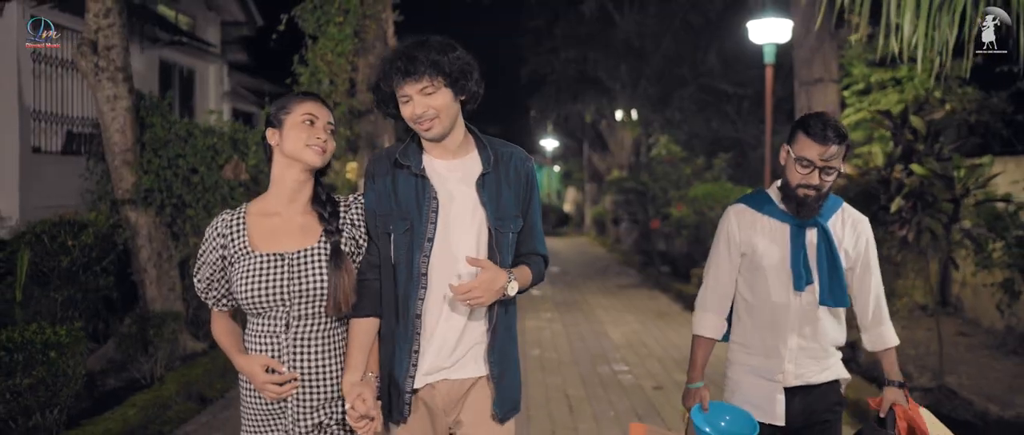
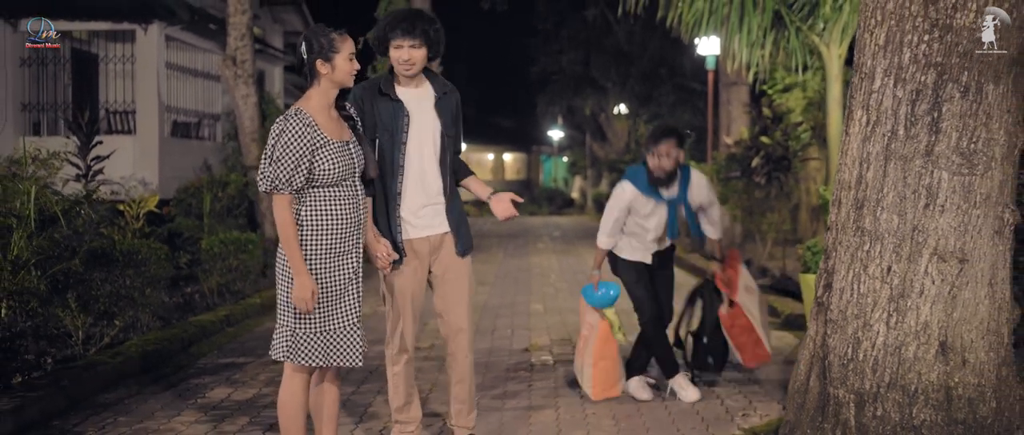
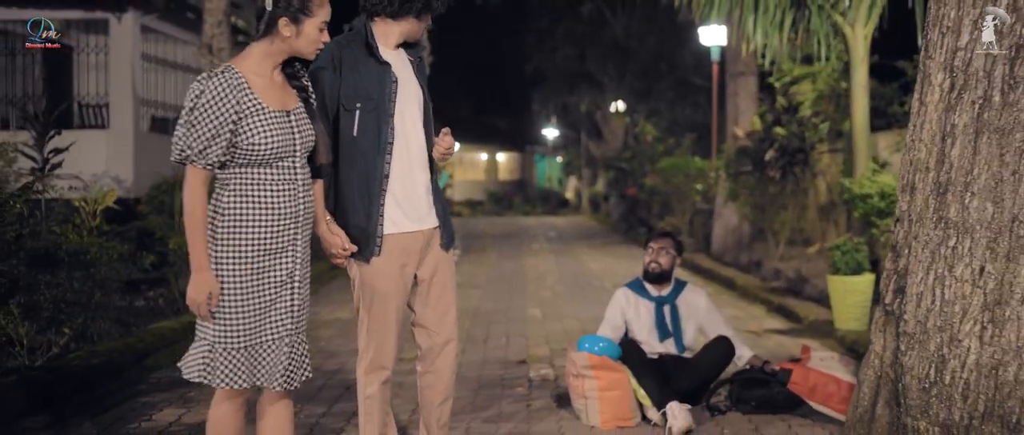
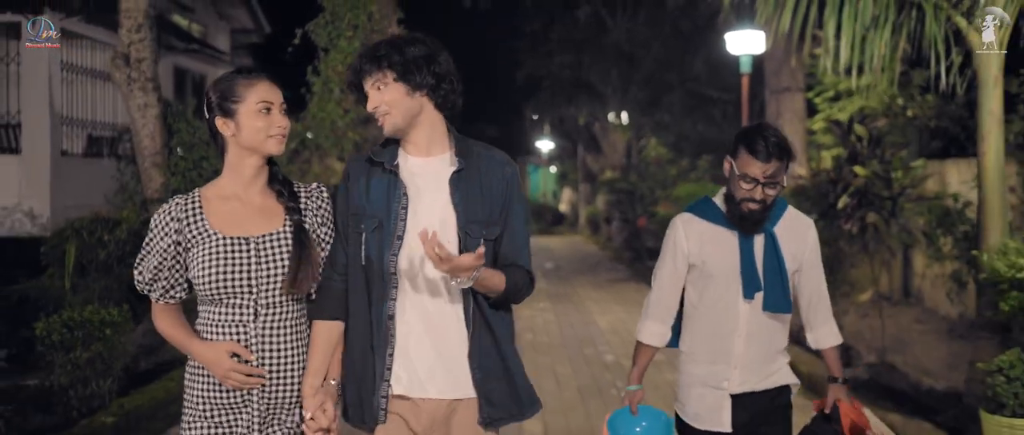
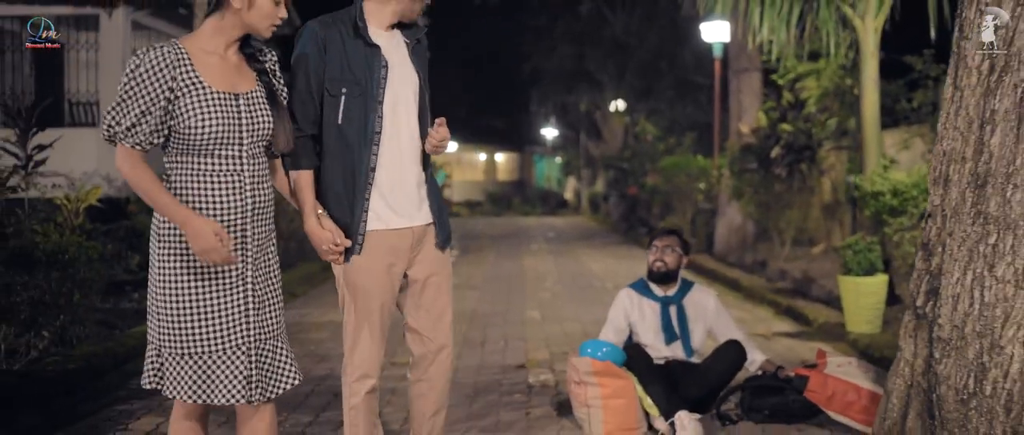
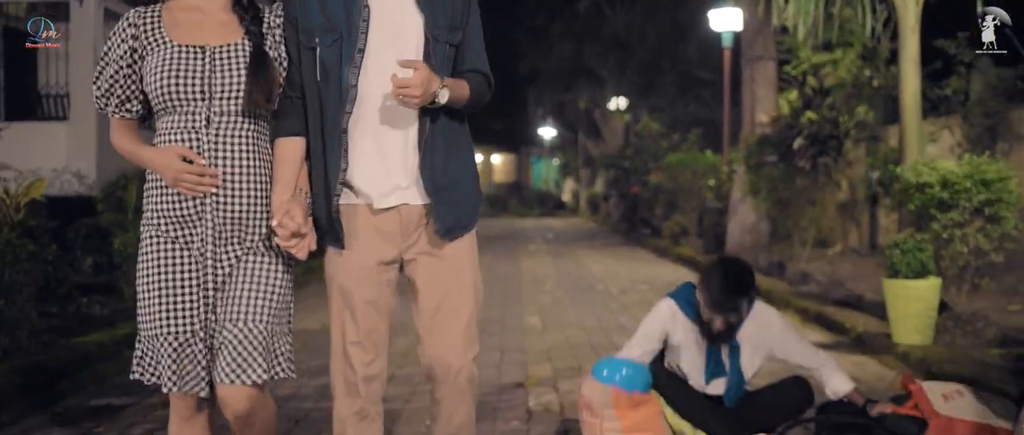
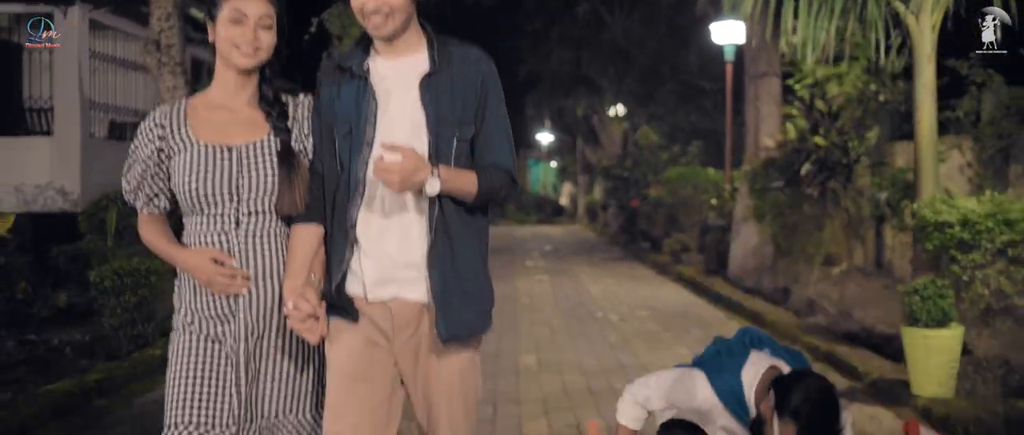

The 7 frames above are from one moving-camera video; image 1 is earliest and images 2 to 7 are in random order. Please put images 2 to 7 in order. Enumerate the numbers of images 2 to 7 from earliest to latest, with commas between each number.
4, 7, 6, 5, 3, 2
